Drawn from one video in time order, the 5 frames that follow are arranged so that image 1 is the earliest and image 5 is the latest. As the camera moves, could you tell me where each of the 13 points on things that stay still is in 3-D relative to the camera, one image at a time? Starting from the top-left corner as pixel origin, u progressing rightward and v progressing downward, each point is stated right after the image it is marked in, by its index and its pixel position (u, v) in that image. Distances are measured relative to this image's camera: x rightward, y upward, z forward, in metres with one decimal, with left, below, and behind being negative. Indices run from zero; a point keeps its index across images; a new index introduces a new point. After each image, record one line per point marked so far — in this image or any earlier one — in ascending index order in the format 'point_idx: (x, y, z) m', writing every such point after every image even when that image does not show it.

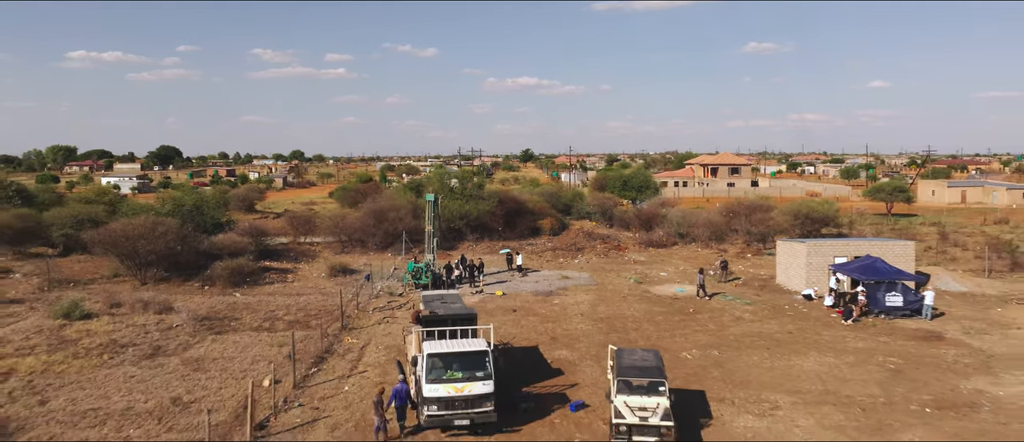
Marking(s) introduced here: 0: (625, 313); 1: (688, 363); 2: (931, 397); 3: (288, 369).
0: (+2.9, -2.4, +15.7) m
1: (+3.4, -2.8, +12.0) m
2: (+6.8, -2.9, +10.2) m
3: (-4.3, -2.8, +12.0) m
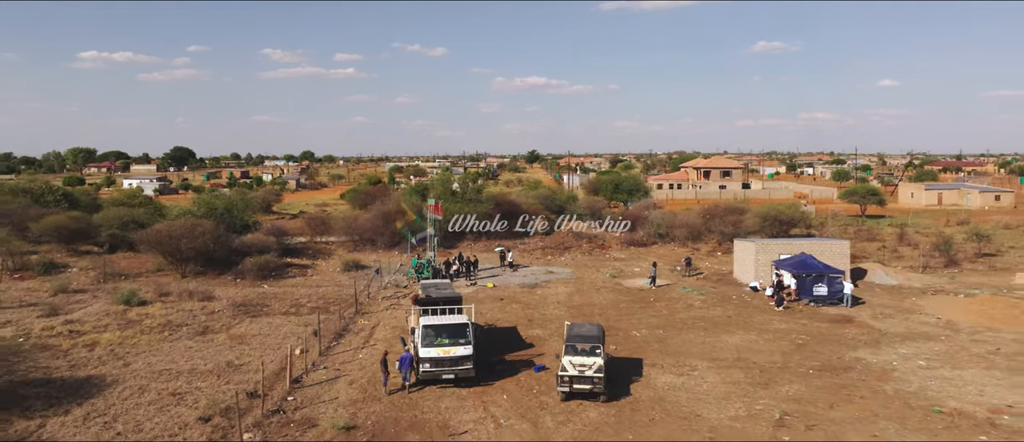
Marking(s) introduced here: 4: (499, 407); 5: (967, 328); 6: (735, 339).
0: (+2.5, -2.4, +18.6) m
1: (+2.9, -2.8, +14.8) m
2: (+6.3, -3.0, +12.9) m
3: (-4.7, -2.9, +14.9) m
4: (-0.2, -3.3, +11.0) m
5: (+10.9, -2.6, +14.9) m
6: (+5.3, -2.8, +14.7) m
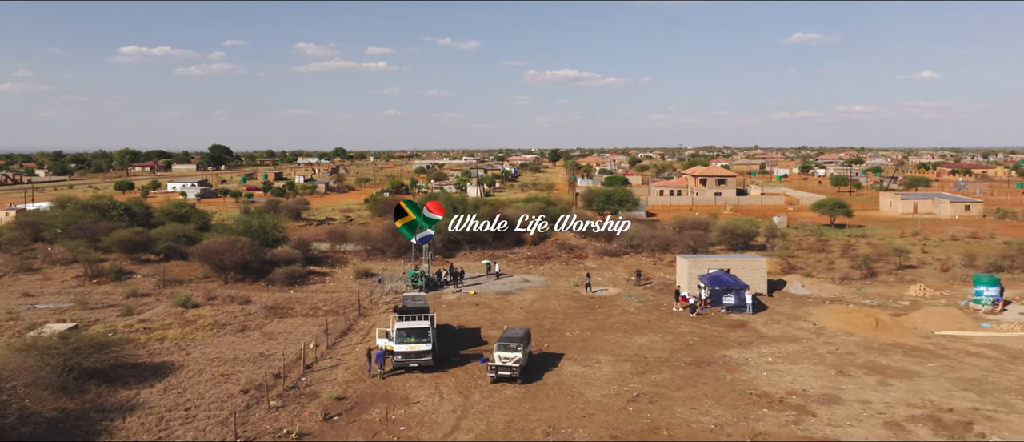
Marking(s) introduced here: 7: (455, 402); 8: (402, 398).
0: (+1.4, -3.3, +23.0) m
1: (+1.7, -3.7, +19.3) m
2: (+5.0, -3.8, +17.2) m
3: (-6.0, -3.7, +19.8) m
4: (-1.7, -4.2, +15.6) m
5: (+9.6, -3.4, +18.9) m
6: (+4.0, -3.6, +19.0) m
7: (-1.4, -4.3, +14.6) m
8: (-2.7, -4.3, +14.9) m
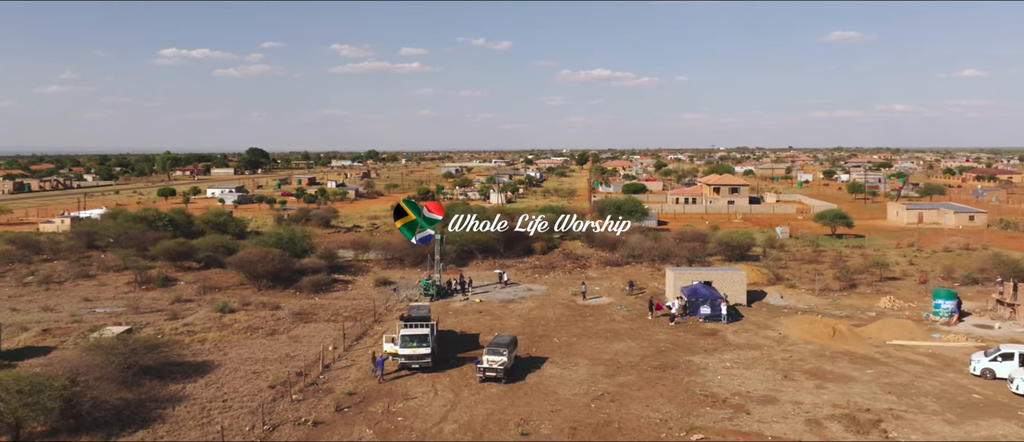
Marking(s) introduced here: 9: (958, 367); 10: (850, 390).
0: (+1.4, -3.9, +25.5) m
1: (+1.4, -4.3, +21.7) m
2: (+4.6, -4.5, +19.5) m
3: (-6.2, -4.4, +22.6) m
4: (-2.1, -4.8, +18.3) m
5: (+9.4, -4.1, +21.0) m
6: (+3.7, -4.3, +21.3) m
7: (-1.8, -4.9, +17.2) m
8: (-3.1, -4.9, +17.6) m
9: (+12.7, -4.2, +17.7) m
10: (+9.1, -4.5, +16.6) m
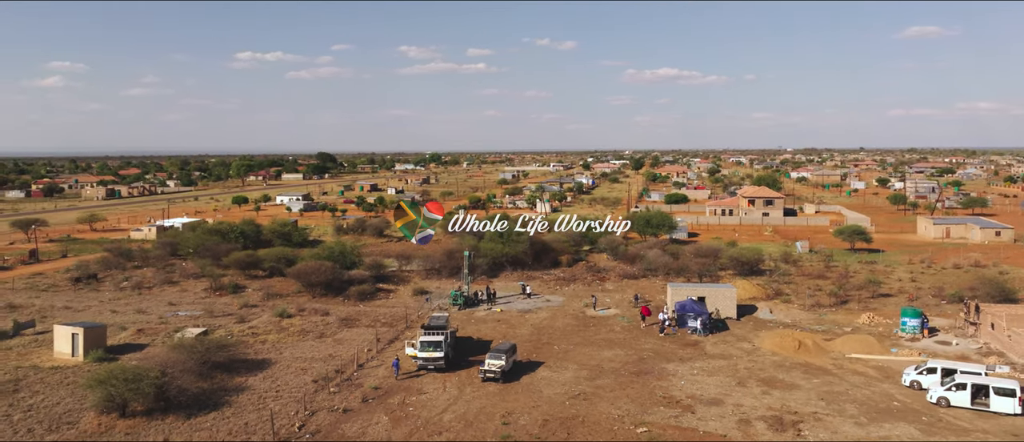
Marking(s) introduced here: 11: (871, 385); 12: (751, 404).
0: (+1.9, -4.9, +29.0) m
1: (+1.6, -5.3, +25.2) m
2: (+4.6, -5.4, +22.7) m
3: (-5.9, -5.4, +26.8) m
4: (-2.2, -5.8, +22.1) m
5: (+9.4, -5.0, +23.7) m
6: (+3.9, -5.3, +24.6) m
7: (-2.1, -5.9, +21.0) m
8: (-3.3, -5.9, +21.6) m
9: (+12.5, -5.1, +20.1) m
10: (+8.7, -5.5, +19.3) m
11: (+11.5, -5.3, +19.8) m
12: (+7.3, -5.6, +18.9) m
